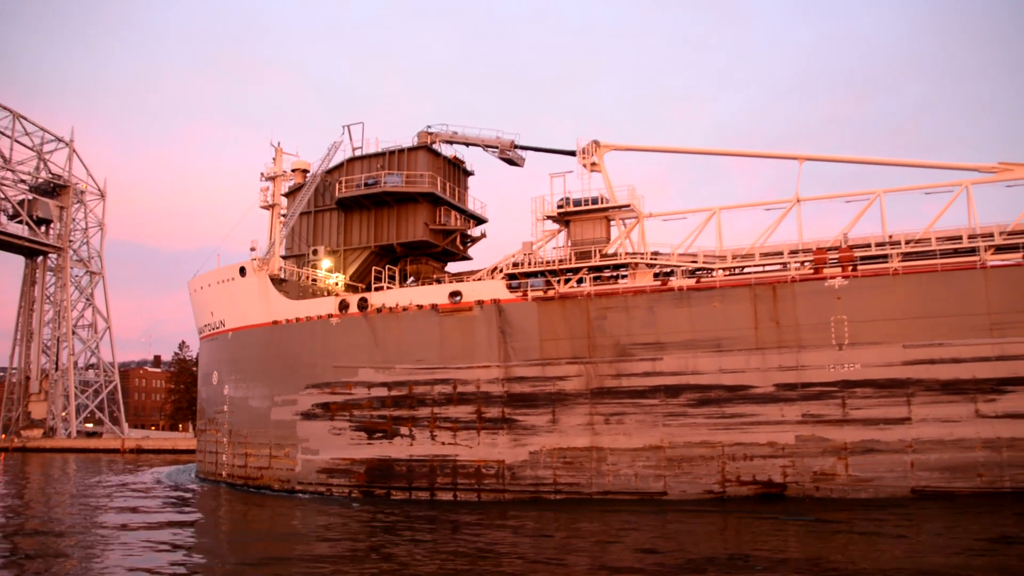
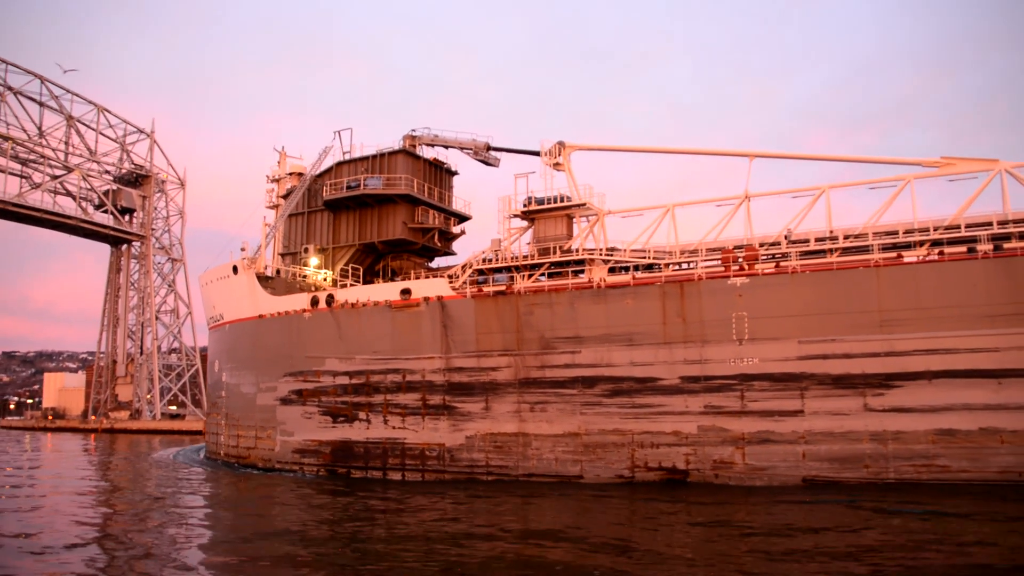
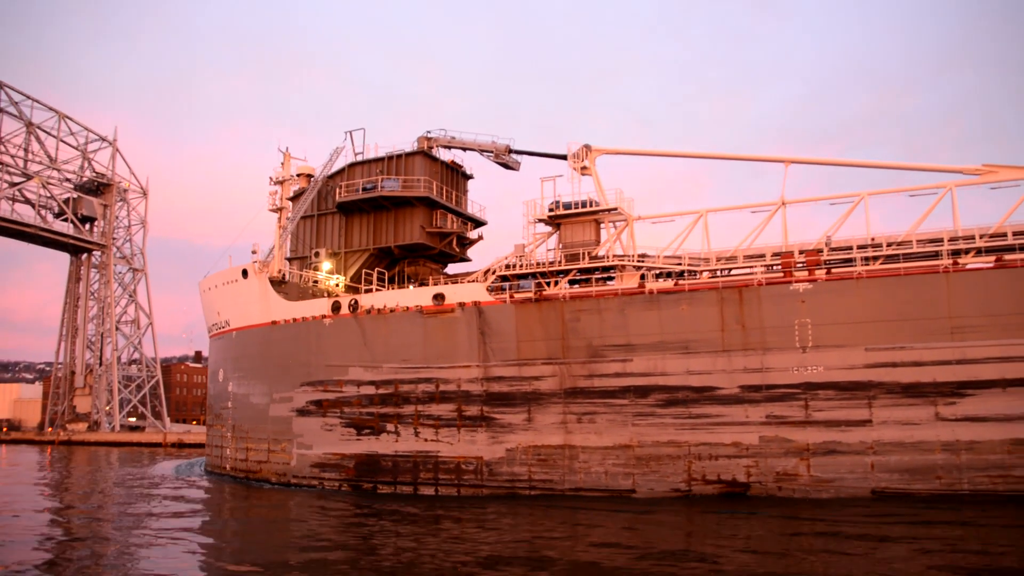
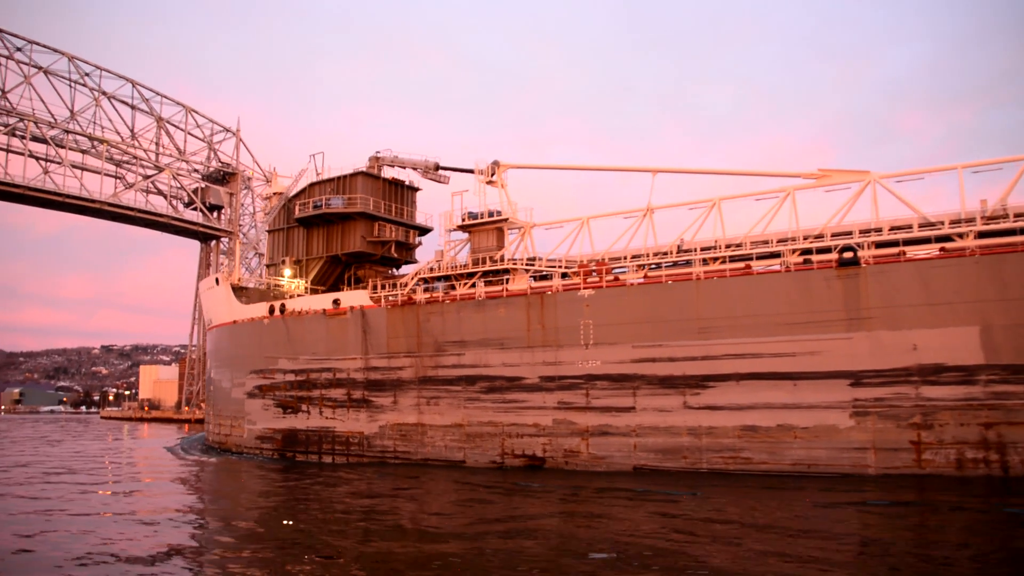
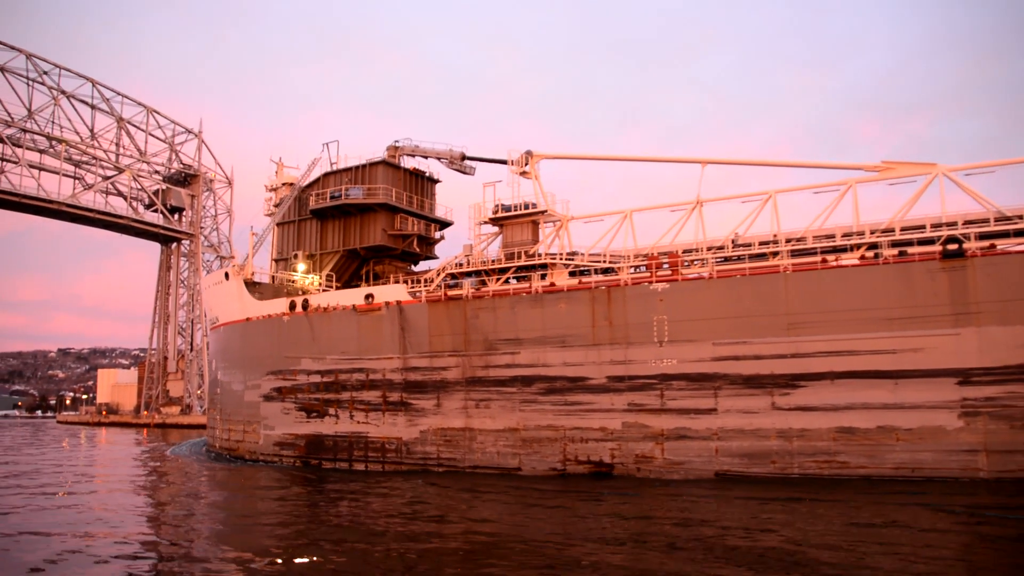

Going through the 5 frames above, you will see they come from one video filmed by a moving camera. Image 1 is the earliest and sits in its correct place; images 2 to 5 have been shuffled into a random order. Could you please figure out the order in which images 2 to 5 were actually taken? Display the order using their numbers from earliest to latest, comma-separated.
3, 2, 5, 4
